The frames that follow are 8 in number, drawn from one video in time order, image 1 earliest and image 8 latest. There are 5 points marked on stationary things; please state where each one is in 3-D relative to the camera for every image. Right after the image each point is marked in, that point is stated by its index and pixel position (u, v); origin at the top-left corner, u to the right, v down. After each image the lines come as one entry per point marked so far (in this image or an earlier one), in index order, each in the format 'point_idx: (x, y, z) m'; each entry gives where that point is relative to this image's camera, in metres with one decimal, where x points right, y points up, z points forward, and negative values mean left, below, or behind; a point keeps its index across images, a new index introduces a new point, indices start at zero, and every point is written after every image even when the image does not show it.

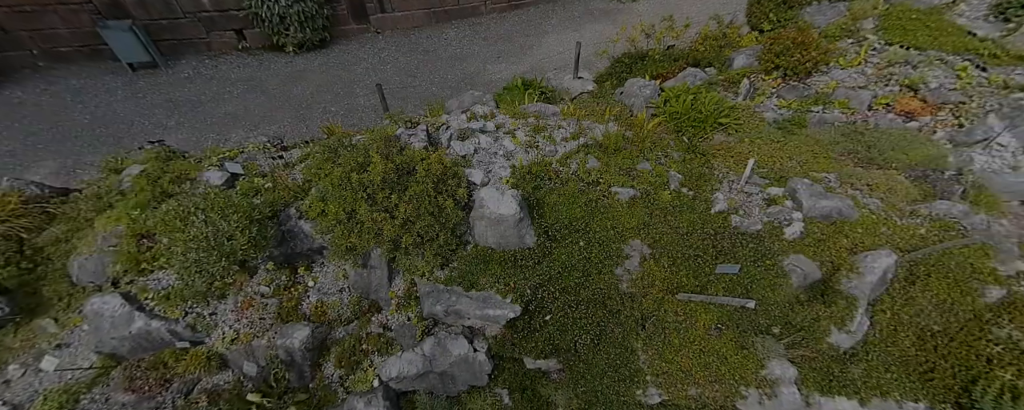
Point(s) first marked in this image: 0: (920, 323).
0: (+4.0, -1.2, +3.4) m
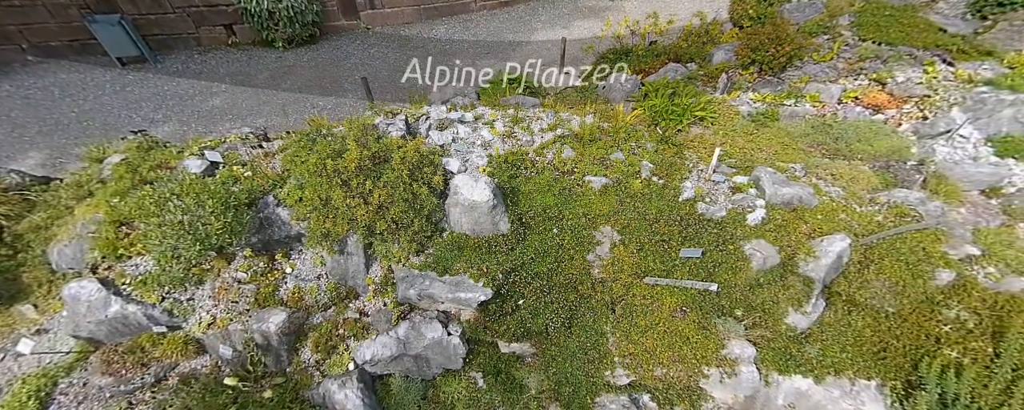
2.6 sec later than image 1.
0: (+3.7, -1.0, +3.5) m
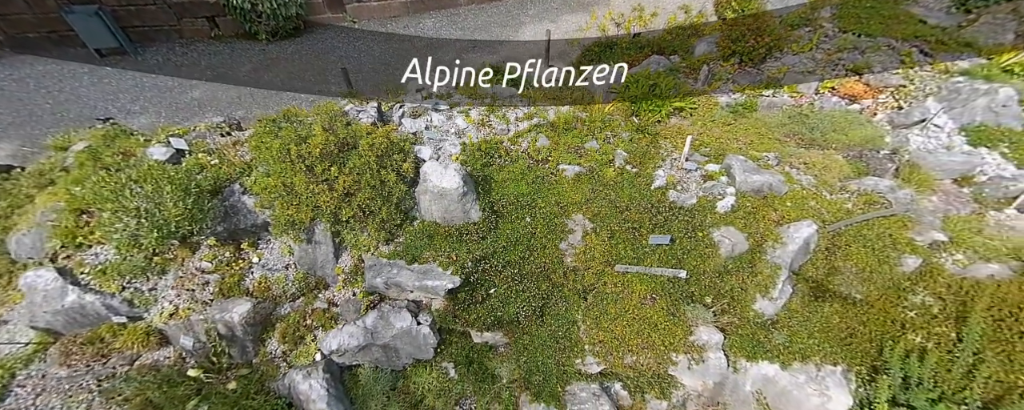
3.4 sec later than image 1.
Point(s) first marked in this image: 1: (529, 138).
0: (+3.4, -0.9, +3.5) m
1: (+0.2, +1.0, +5.0) m
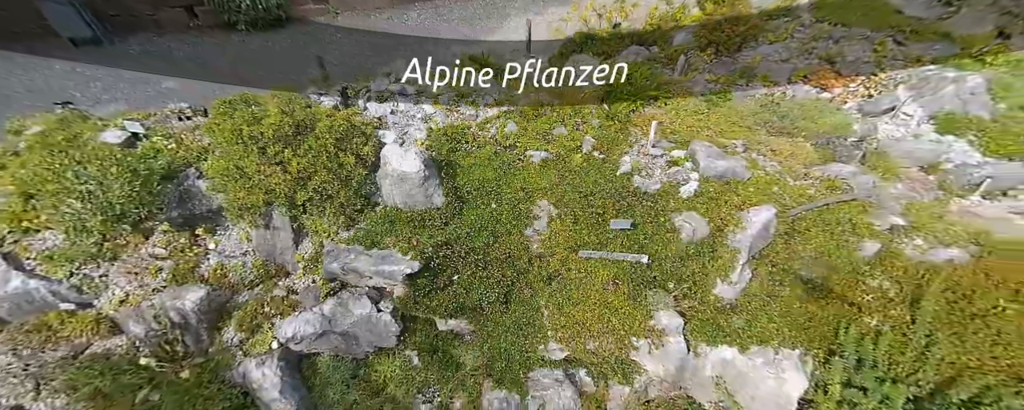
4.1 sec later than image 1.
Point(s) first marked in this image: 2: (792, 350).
0: (+3.0, -0.7, +3.5) m
1: (-0.2, +1.2, +4.9) m
2: (+2.6, -1.3, +3.1) m
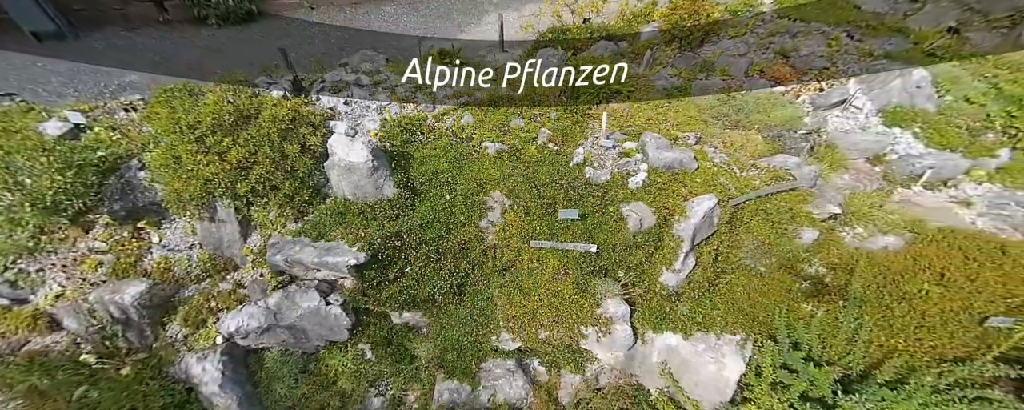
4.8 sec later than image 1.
0: (+2.4, -0.6, +3.6) m
1: (-0.8, +1.3, +4.9) m
2: (+2.0, -1.2, +3.2) m
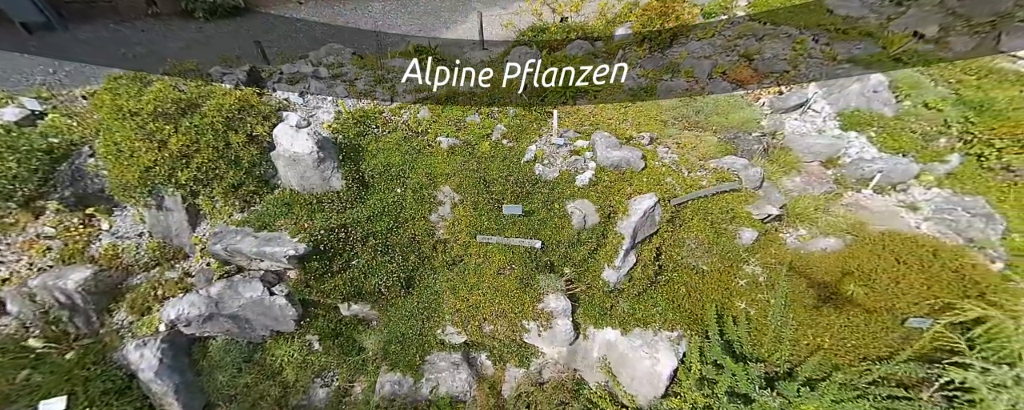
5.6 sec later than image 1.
0: (+1.8, -0.6, +3.6) m
1: (-1.4, +1.3, +4.9) m
2: (+1.4, -1.2, +3.2) m
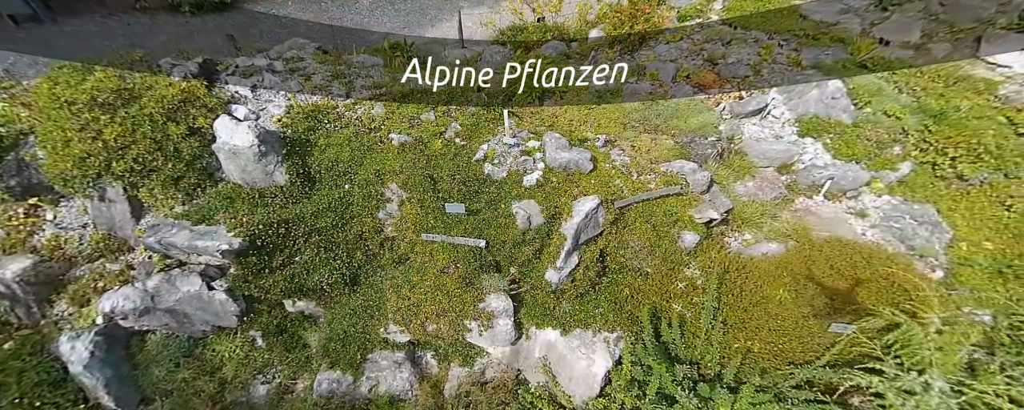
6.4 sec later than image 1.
0: (+1.2, -0.6, +3.7) m
1: (-1.9, +1.4, +4.9) m
2: (+0.8, -1.2, +3.2) m
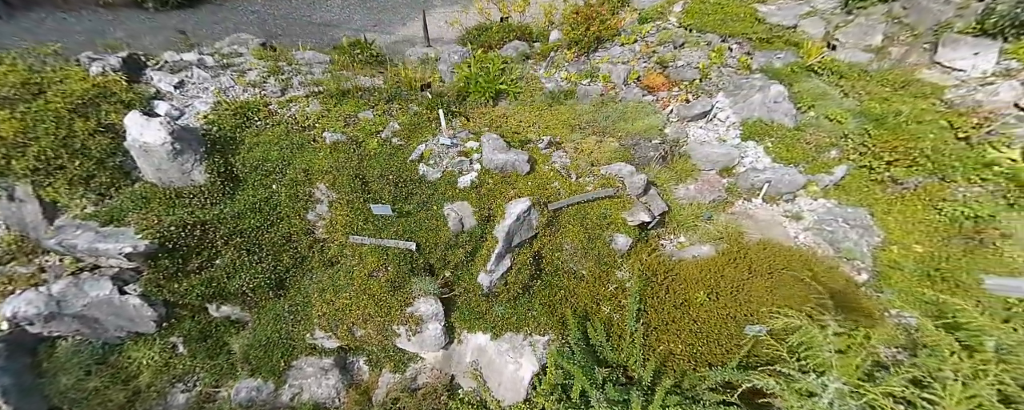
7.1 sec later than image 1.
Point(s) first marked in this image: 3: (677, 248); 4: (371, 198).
0: (+0.5, -0.7, +3.6) m
1: (-2.7, +1.4, +4.8) m
2: (+0.1, -1.2, +3.2) m
3: (+1.8, -0.5, +3.7) m
4: (-1.4, 0.0, +4.0) m
